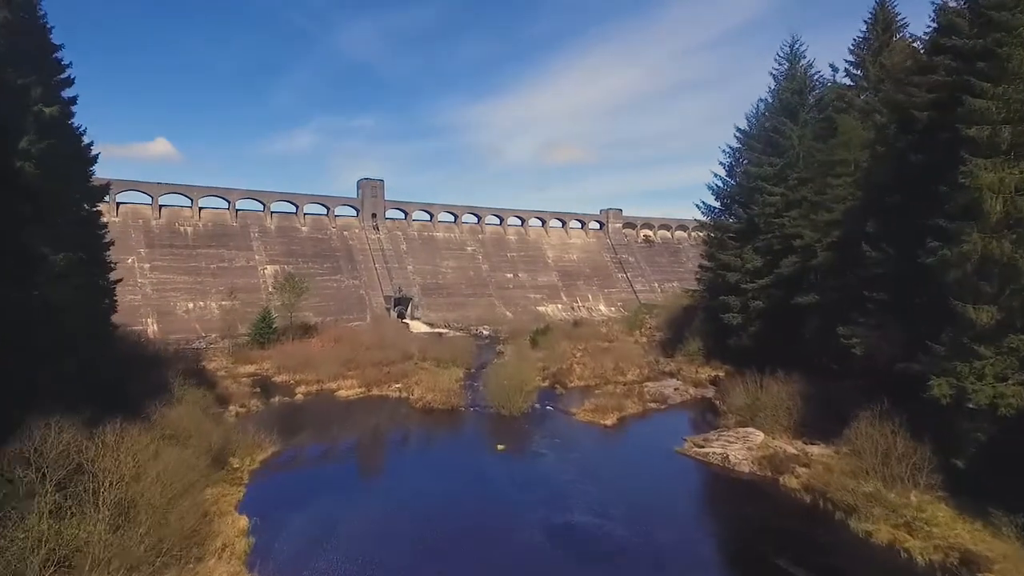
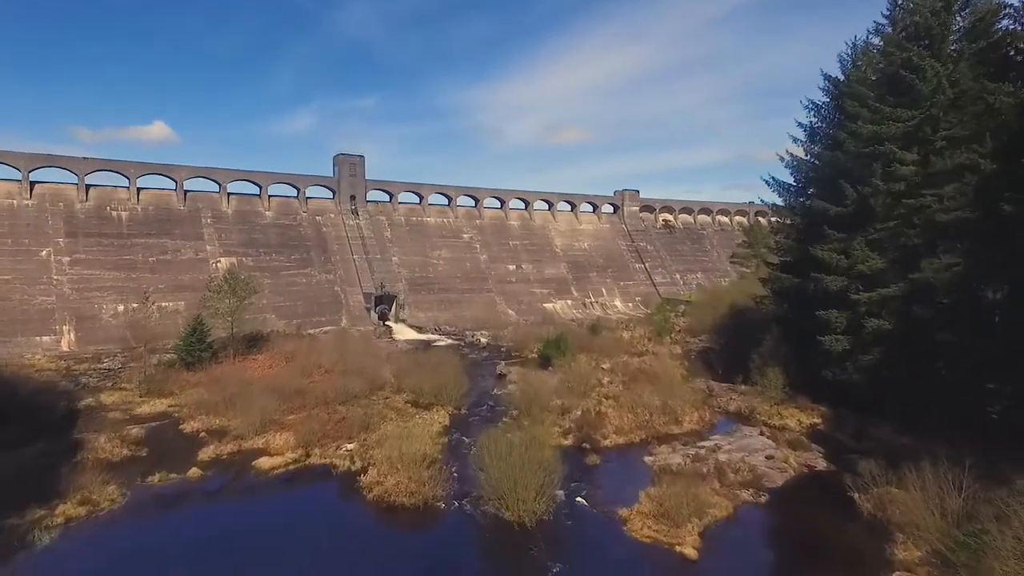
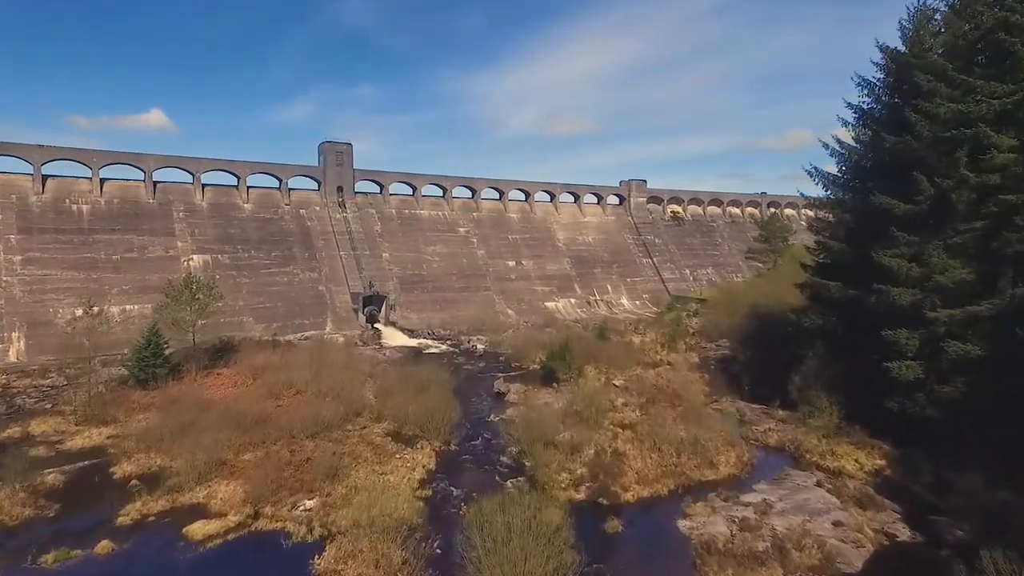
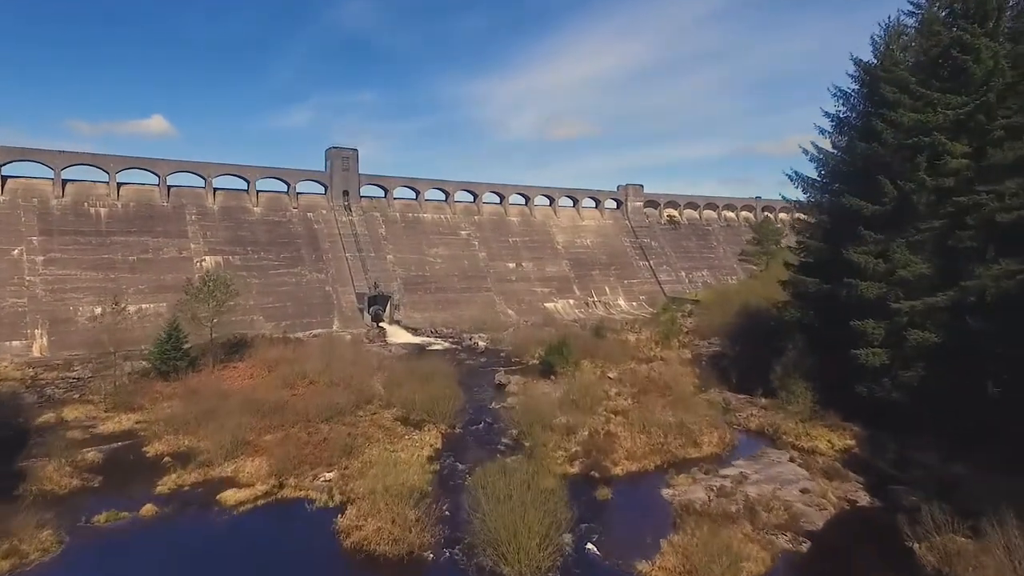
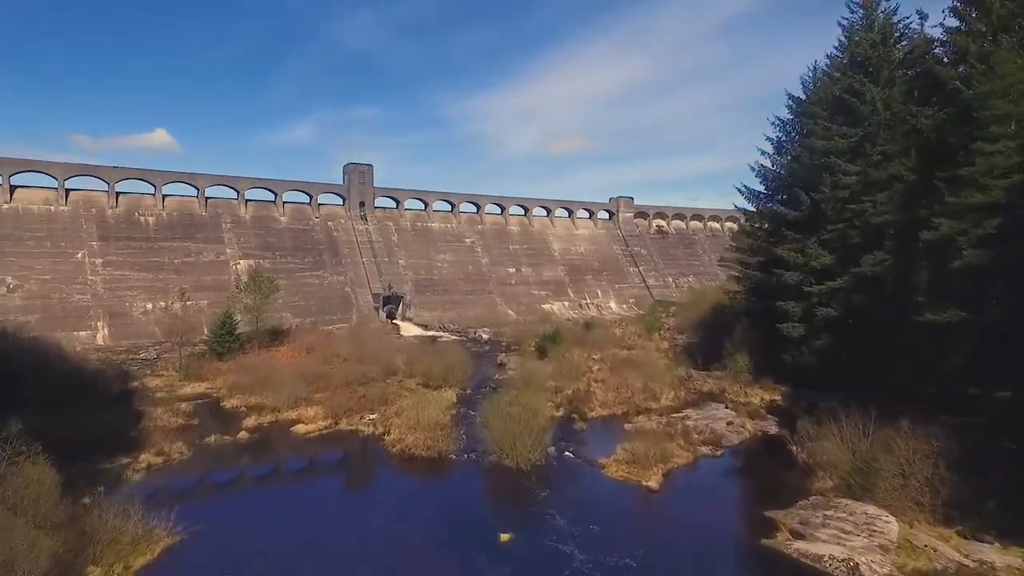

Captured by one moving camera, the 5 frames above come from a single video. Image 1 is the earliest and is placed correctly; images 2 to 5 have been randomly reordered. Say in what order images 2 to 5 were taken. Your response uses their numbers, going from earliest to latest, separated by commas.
5, 2, 4, 3
